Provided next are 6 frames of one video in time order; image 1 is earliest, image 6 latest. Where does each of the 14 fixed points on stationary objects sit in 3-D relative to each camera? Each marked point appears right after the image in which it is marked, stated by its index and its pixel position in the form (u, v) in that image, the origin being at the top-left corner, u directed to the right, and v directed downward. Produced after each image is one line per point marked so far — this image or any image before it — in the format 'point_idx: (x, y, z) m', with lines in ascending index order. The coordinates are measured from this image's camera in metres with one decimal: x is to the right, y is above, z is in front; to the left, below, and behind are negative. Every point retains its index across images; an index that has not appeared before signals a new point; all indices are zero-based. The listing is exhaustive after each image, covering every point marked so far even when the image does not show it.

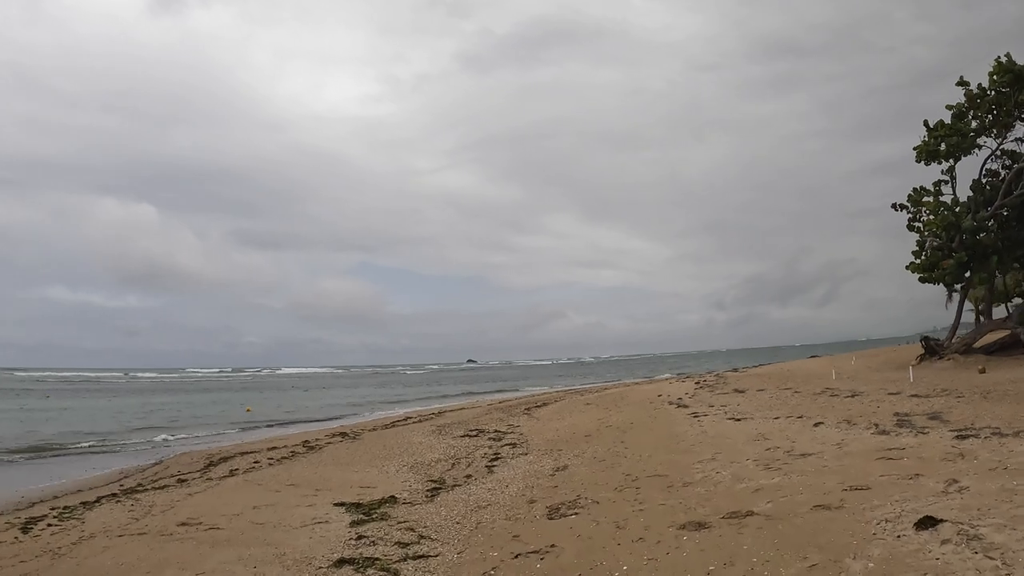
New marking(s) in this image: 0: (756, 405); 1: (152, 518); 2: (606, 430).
0: (+6.6, -3.2, +15.5) m
1: (-6.9, -4.4, +11.1) m
2: (+2.3, -3.5, +14.3) m
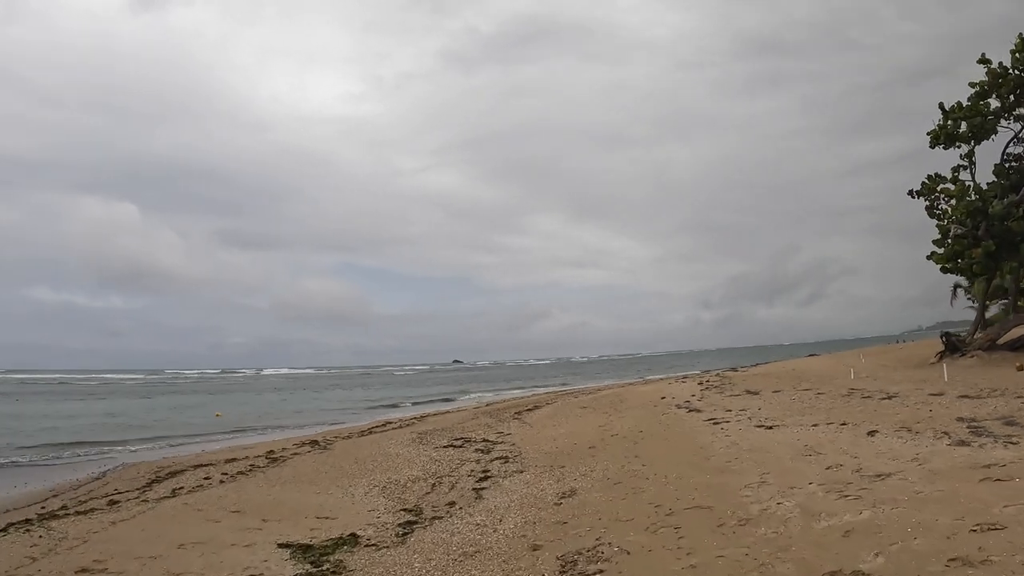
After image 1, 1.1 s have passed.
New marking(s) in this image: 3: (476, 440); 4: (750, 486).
0: (+6.4, -2.9, +13.7) m
1: (-7.0, -4.2, +8.8) m
2: (+2.1, -3.3, +12.3) m
3: (-1.0, -4.3, +16.0) m
4: (+3.0, -2.5, +7.3) m
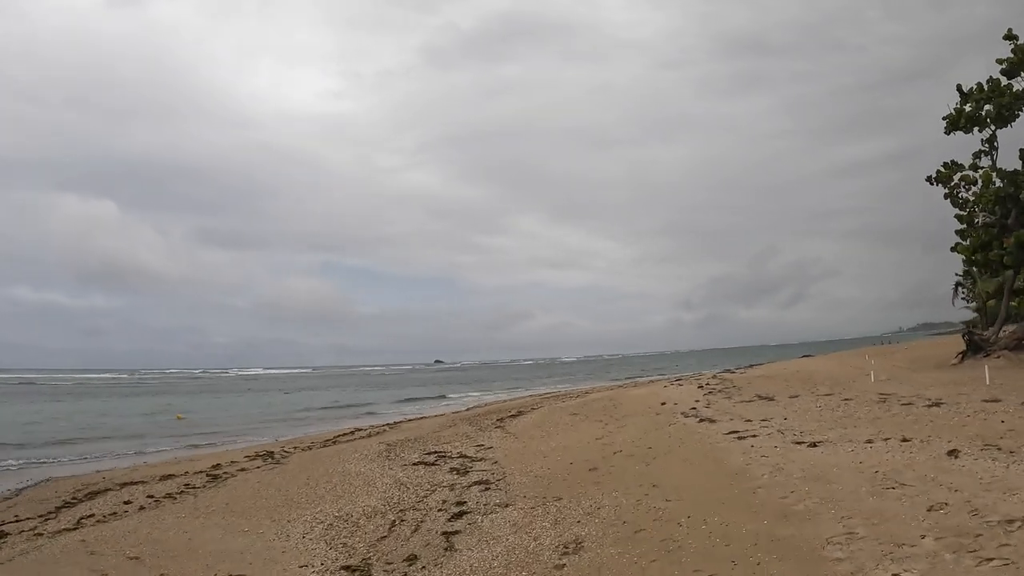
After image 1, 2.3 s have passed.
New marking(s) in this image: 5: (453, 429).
0: (+6.1, -2.6, +11.6) m
1: (-7.2, -3.9, +6.3) m
2: (+1.8, -3.0, +10.1) m
3: (-1.4, -4.0, +13.7) m
4: (+2.9, -2.2, +5.1) m
5: (-2.0, -4.8, +19.6) m
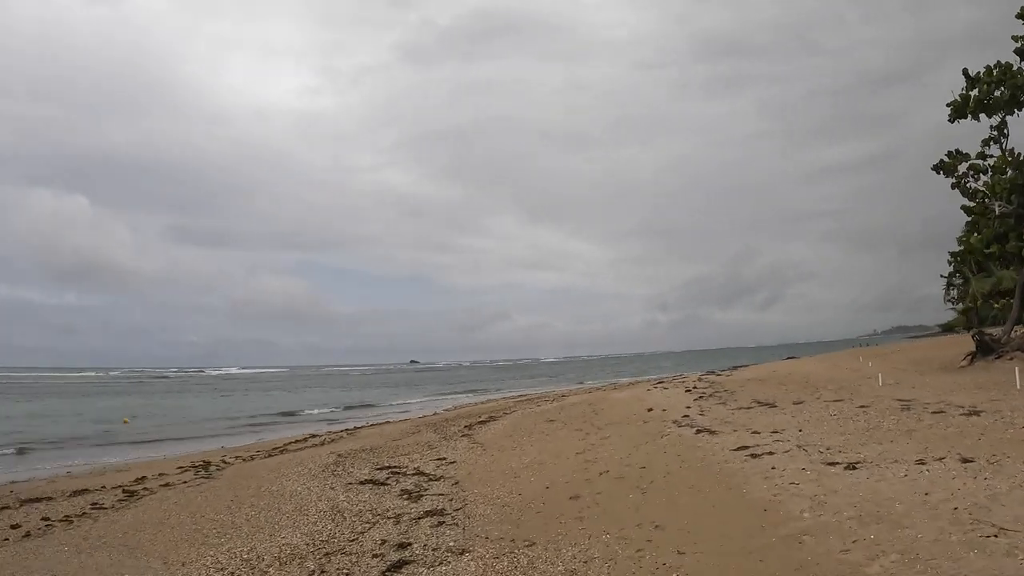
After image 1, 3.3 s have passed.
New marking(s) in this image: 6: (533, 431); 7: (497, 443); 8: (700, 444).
0: (+5.5, -2.4, +9.8) m
1: (-7.6, -3.5, +4.0) m
2: (+1.3, -2.7, +8.1) m
3: (-2.1, -3.7, +11.5) m
4: (+2.5, -2.0, +3.1) m
5: (-3.0, -4.5, +17.4) m
6: (+0.5, -3.6, +14.4) m
7: (-0.4, -3.6, +13.4) m
8: (+3.2, -2.7, +9.9) m
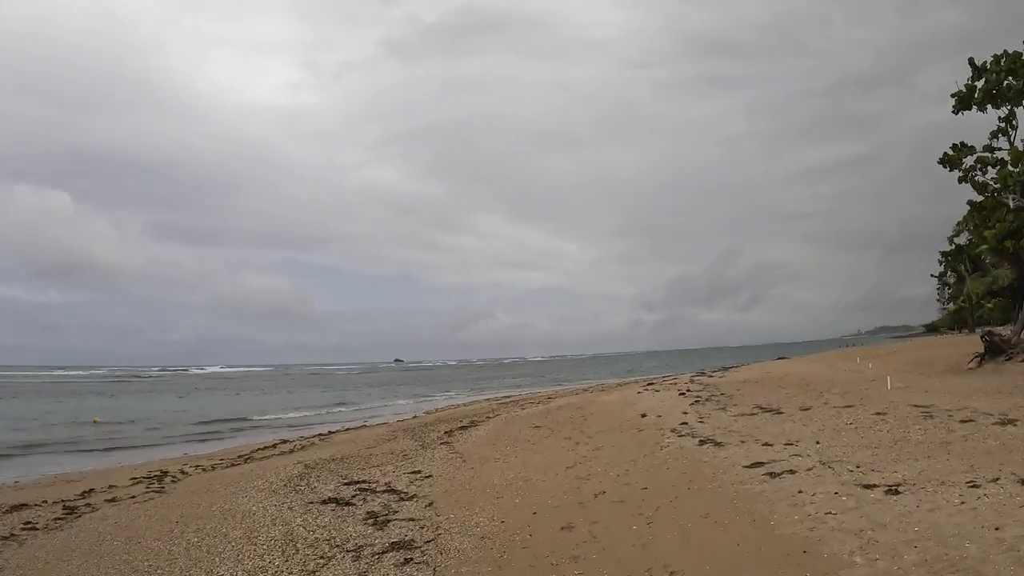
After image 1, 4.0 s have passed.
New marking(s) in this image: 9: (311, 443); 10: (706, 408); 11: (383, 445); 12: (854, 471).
0: (+5.2, -2.4, +8.7) m
1: (-7.7, -3.4, +2.5) m
2: (+1.0, -2.6, +6.9) m
3: (-2.4, -3.6, +10.2) m
4: (+2.5, -1.9, +2.0) m
5: (-3.4, -4.4, +16.1) m
6: (+0.1, -3.5, +13.2) m
7: (-0.7, -3.5, +12.2) m
8: (+3.0, -2.6, +8.7) m
9: (-6.9, -5.3, +19.6) m
10: (+4.8, -3.0, +14.3) m
11: (-3.7, -4.5, +16.4) m
12: (+4.3, -2.3, +7.2) m
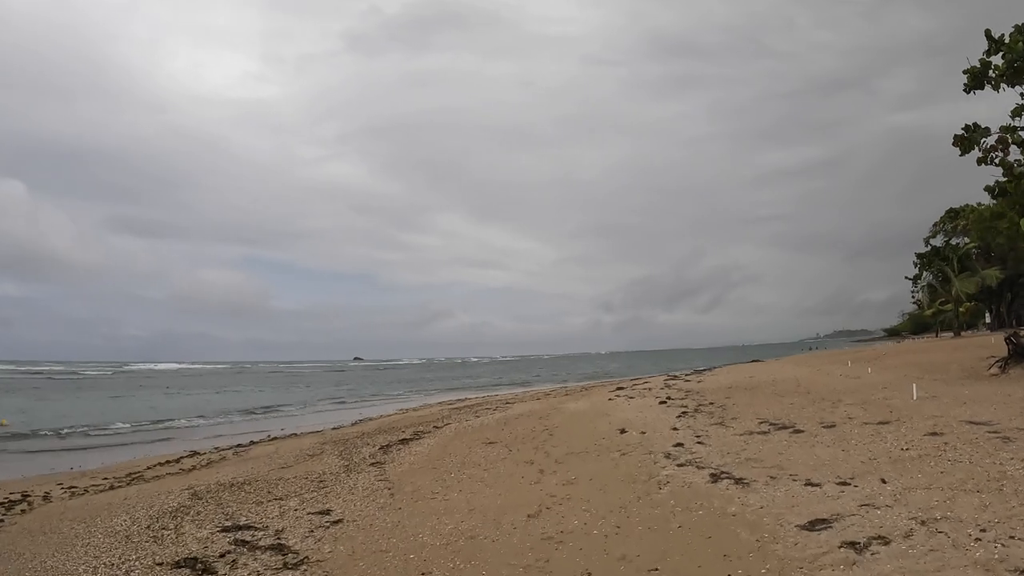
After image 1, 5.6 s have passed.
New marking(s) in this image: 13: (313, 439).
0: (+4.6, -2.1, +6.0) m
1: (-8.0, -2.9, -0.9) m
2: (+0.5, -2.3, +4.0) m
3: (-3.2, -3.2, +7.1) m
4: (+2.3, -1.6, -0.8) m
5: (-4.6, -3.9, +12.9) m
6: (-0.8, -3.1, +10.3) m
7: (-1.6, -3.1, +9.2) m
8: (+2.3, -2.3, +5.9) m
9: (-8.2, -4.8, +16.2) m
10: (+3.8, -2.7, +11.6) m
11: (-4.9, -4.0, +13.2) m
12: (+3.8, -2.0, +4.5) m
13: (-6.1, -4.6, +17.7) m
